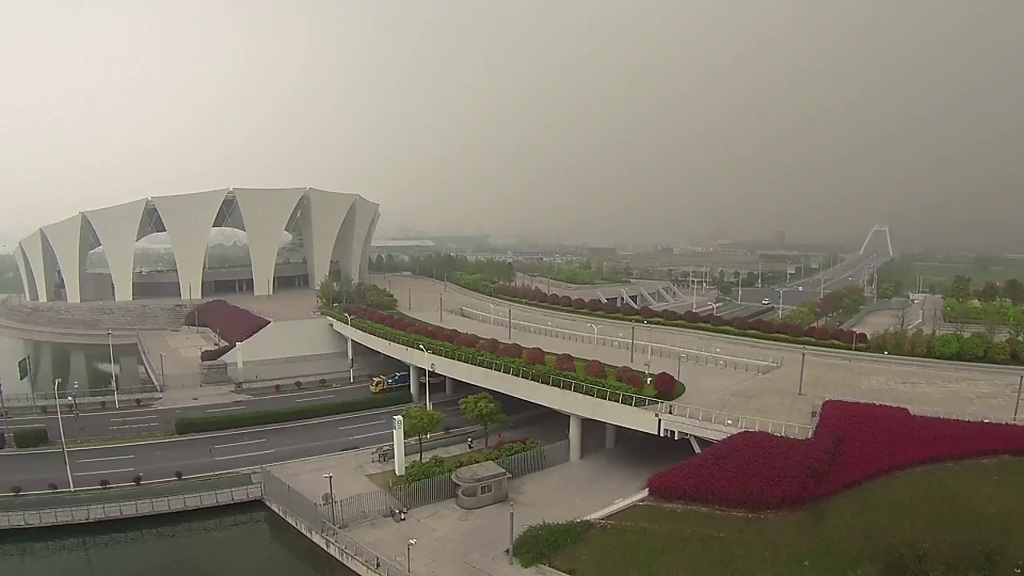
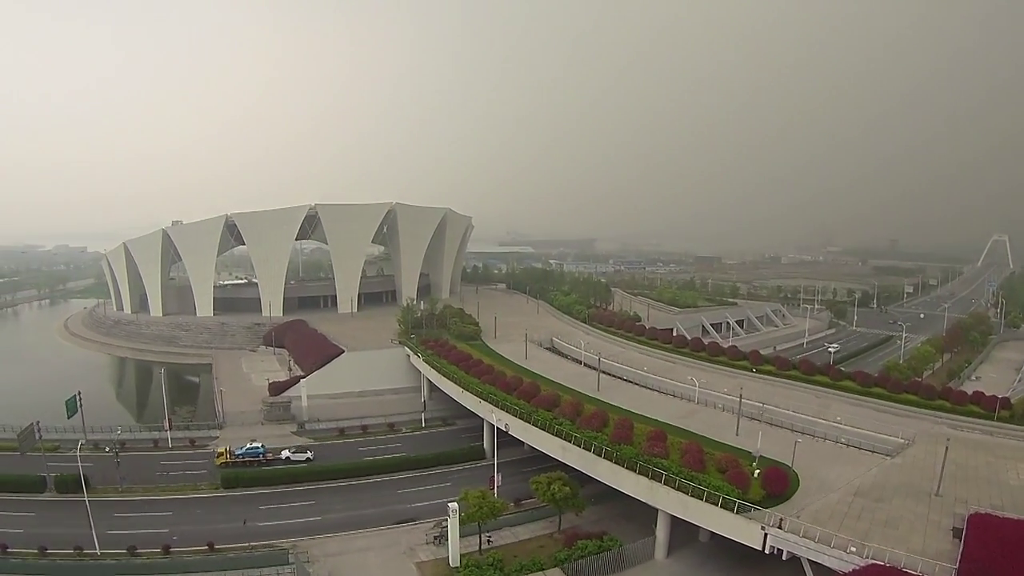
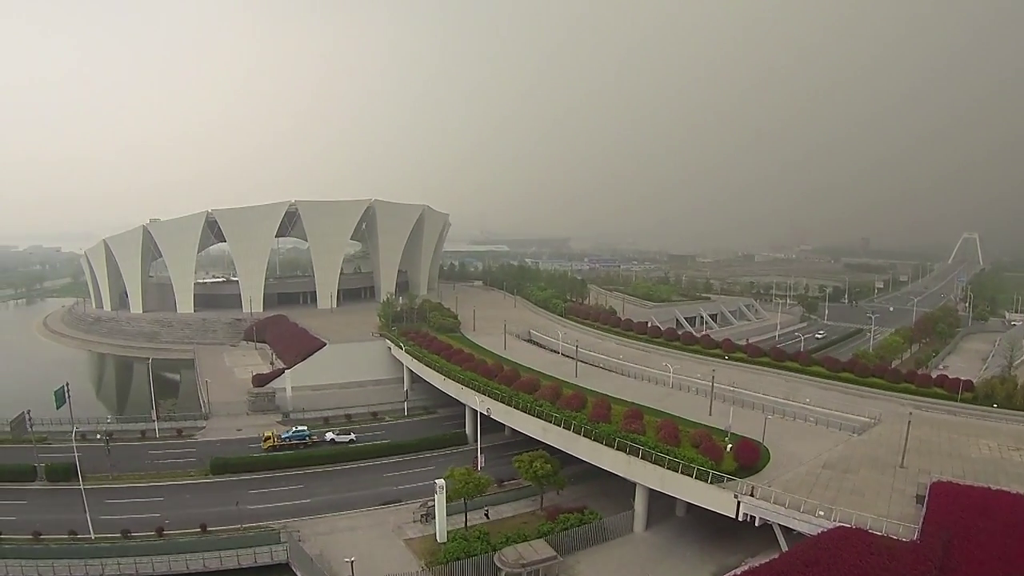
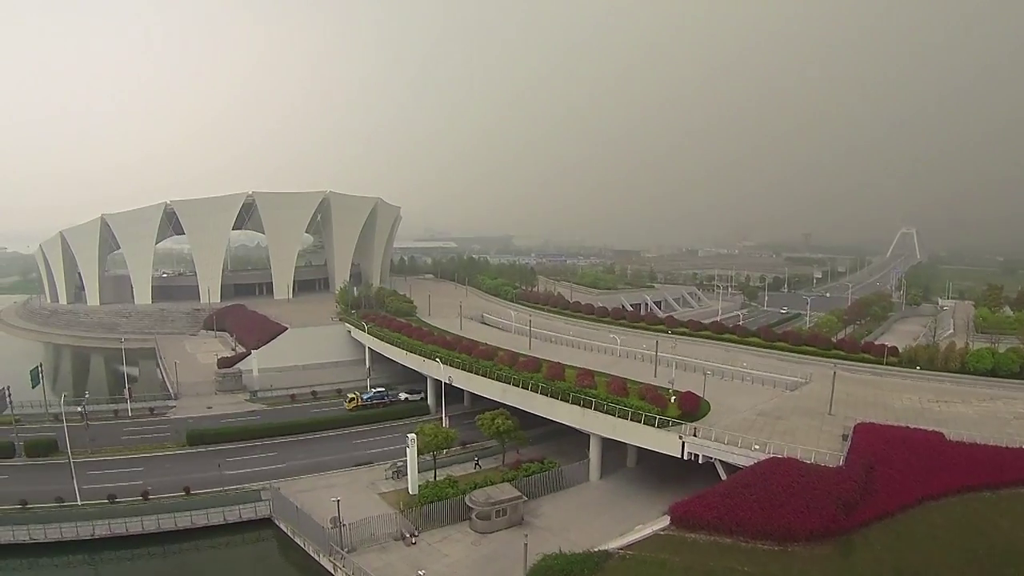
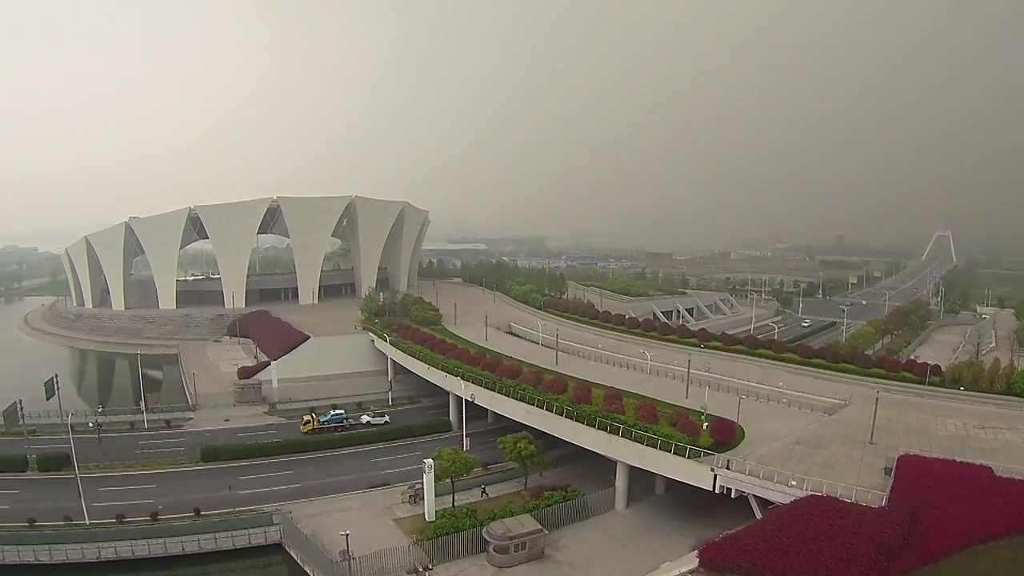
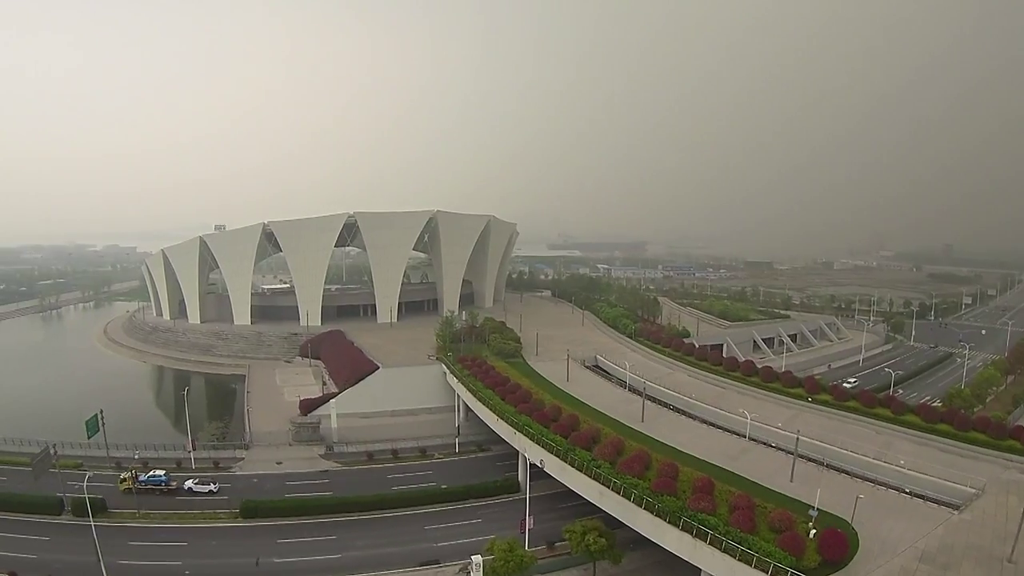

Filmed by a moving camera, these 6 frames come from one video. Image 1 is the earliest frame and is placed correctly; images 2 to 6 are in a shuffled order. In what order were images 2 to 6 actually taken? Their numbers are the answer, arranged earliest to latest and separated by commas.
4, 5, 3, 2, 6
